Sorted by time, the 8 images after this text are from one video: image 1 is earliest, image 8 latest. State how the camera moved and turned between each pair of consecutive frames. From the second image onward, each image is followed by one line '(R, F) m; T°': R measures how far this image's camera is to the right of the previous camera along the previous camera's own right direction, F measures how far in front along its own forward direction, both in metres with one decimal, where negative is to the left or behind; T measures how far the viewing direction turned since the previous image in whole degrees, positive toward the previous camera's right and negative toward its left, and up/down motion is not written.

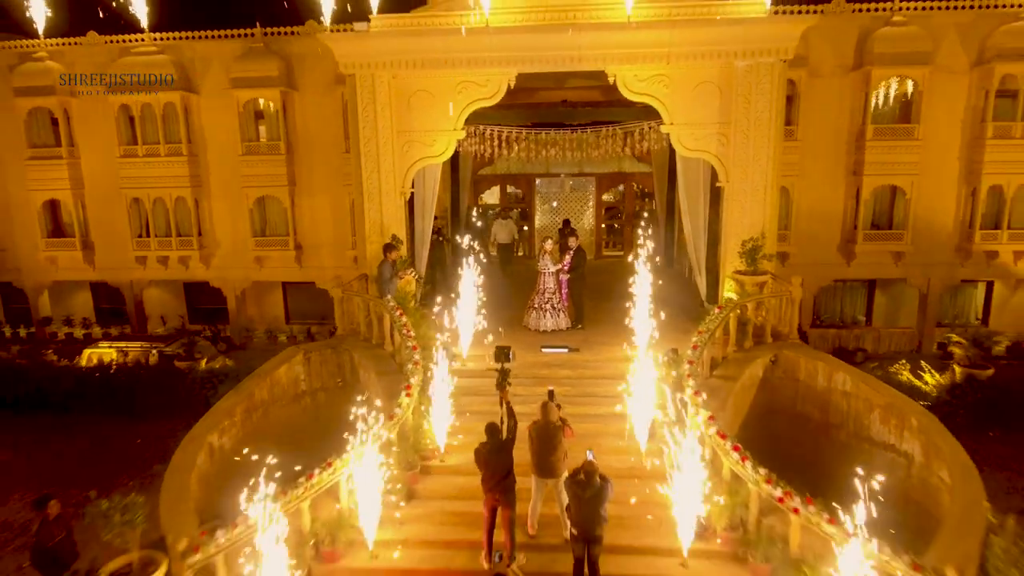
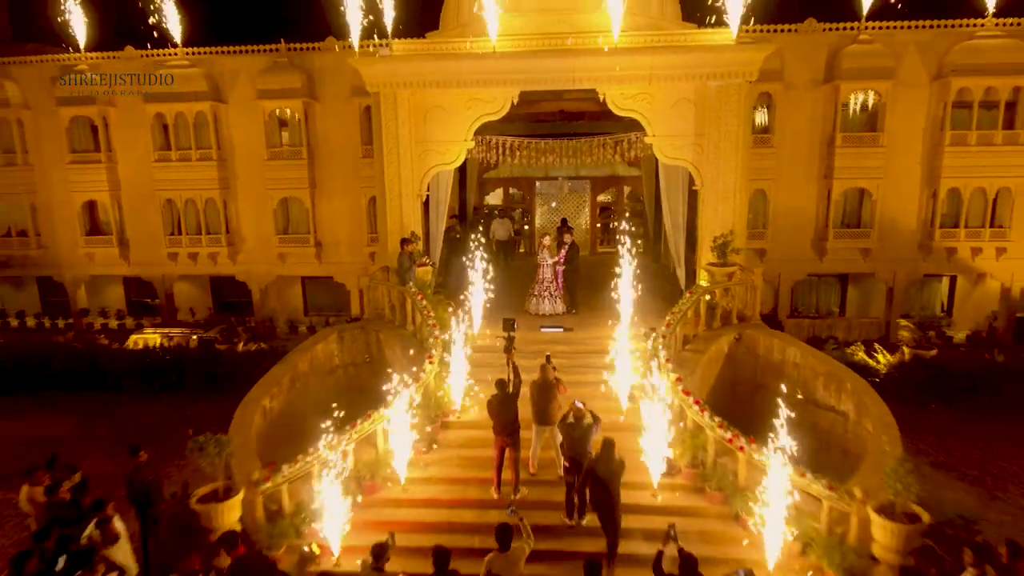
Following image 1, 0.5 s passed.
(-0.1, -1.4) m; 0°
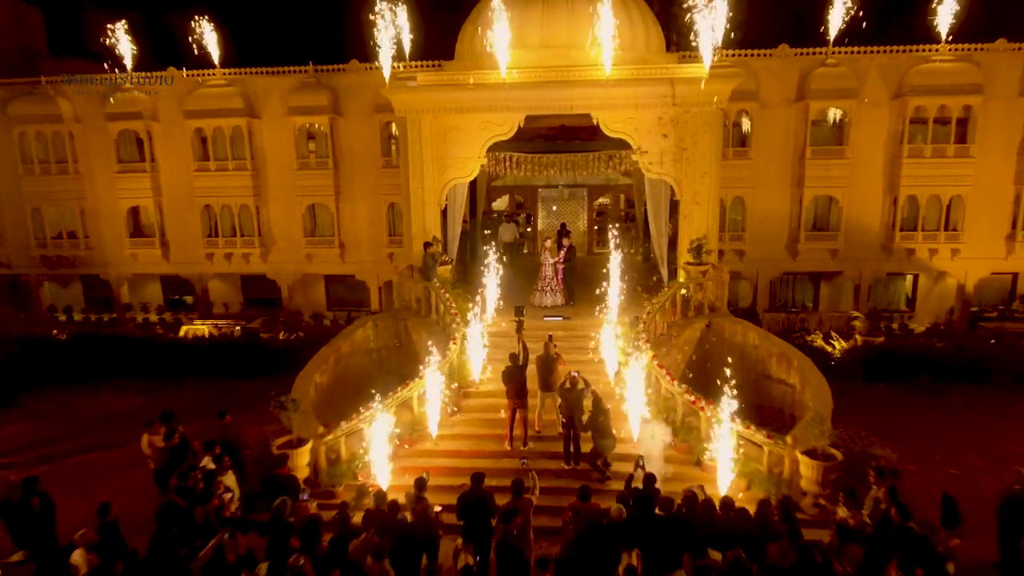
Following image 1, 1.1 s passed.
(-0.1, -1.9) m; 0°
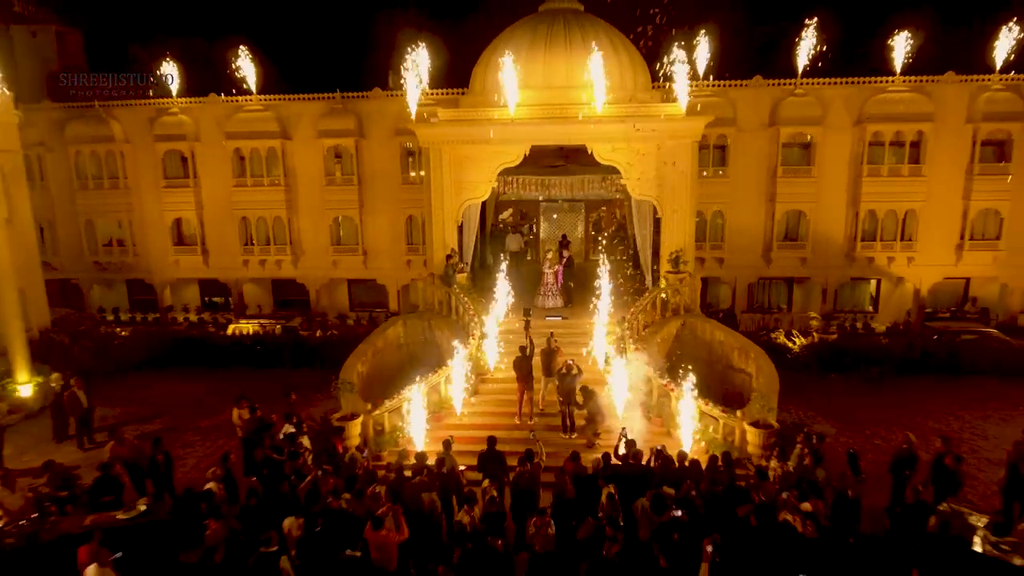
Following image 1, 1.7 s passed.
(-0.1, -2.3) m; 0°
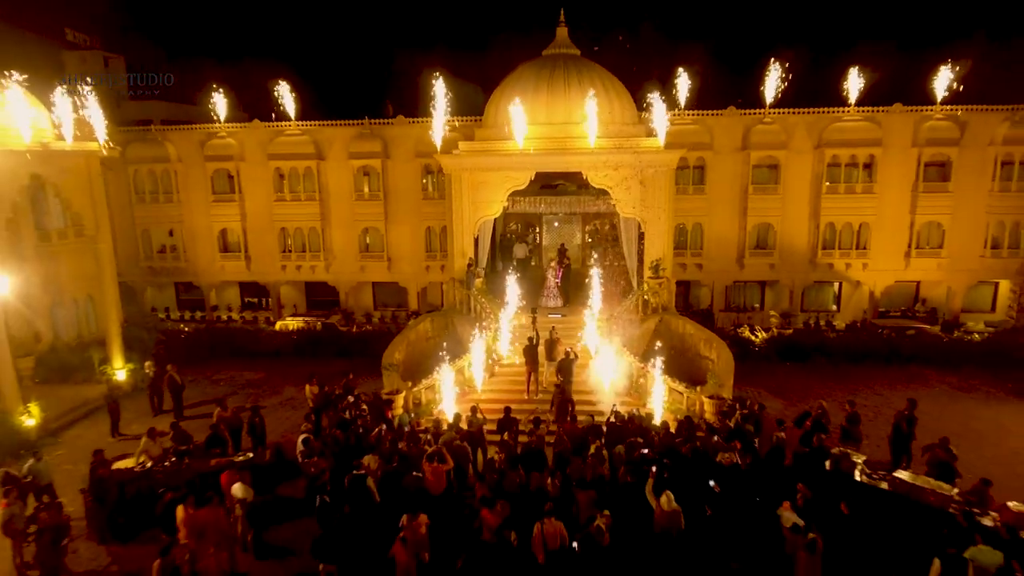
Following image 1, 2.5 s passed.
(-0.2, -3.0) m; 0°
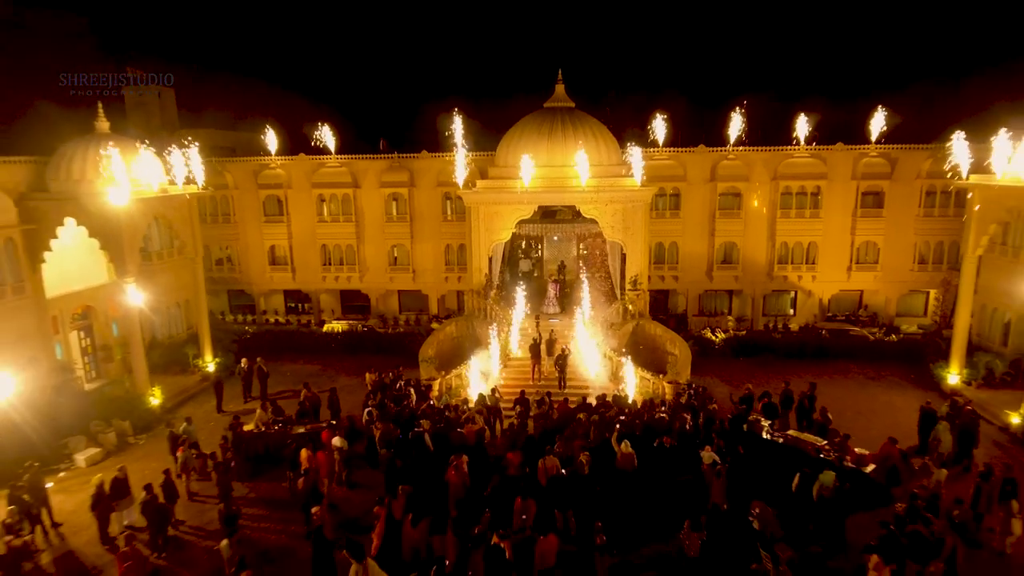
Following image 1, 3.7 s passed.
(-0.2, -4.5) m; 0°
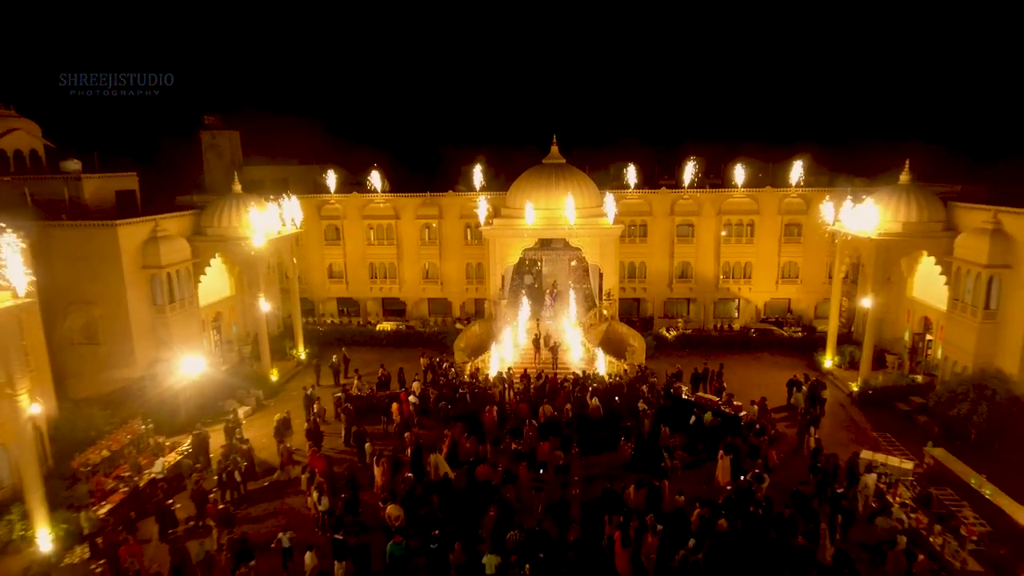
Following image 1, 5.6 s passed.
(-0.3, -8.4) m; 0°
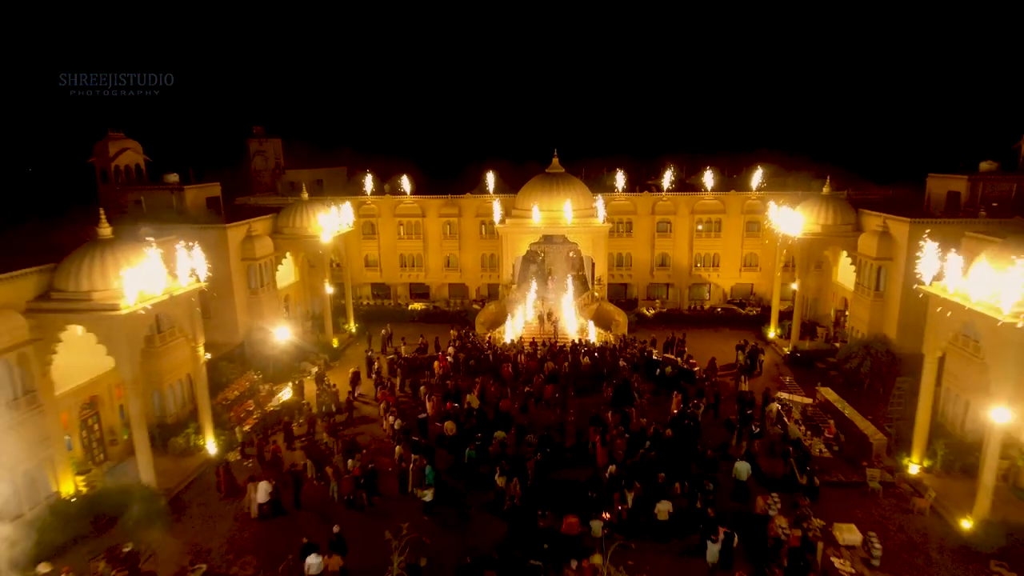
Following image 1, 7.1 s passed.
(-0.5, -7.3) m; 0°
